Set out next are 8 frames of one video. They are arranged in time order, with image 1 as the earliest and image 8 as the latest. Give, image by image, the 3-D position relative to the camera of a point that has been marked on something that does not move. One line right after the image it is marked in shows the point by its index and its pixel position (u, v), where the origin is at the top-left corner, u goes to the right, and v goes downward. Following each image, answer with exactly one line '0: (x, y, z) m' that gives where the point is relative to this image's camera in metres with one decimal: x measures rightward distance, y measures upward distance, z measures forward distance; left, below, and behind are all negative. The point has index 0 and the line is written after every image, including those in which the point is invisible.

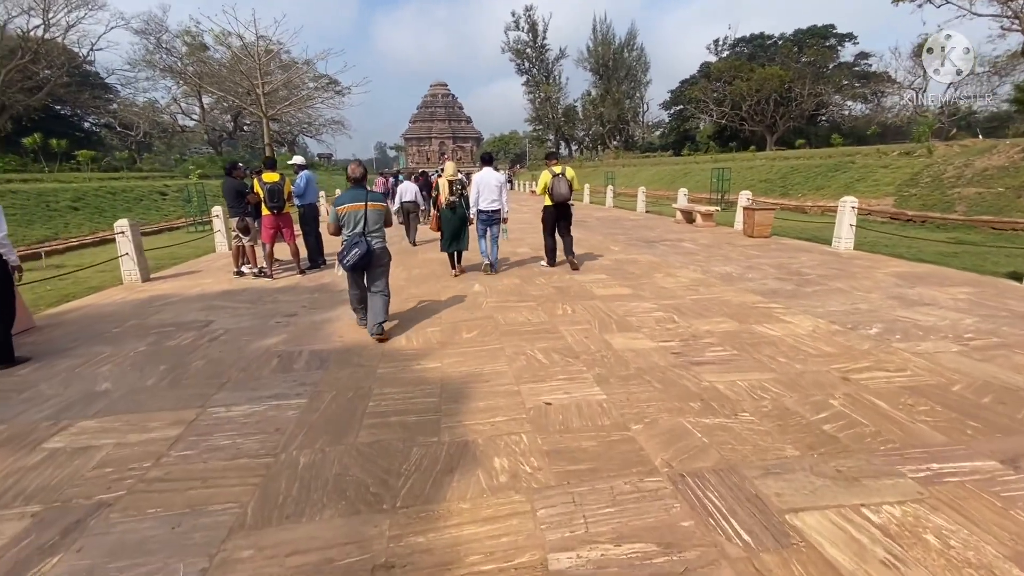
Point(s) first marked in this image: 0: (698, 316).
0: (+1.9, -0.3, +5.0) m
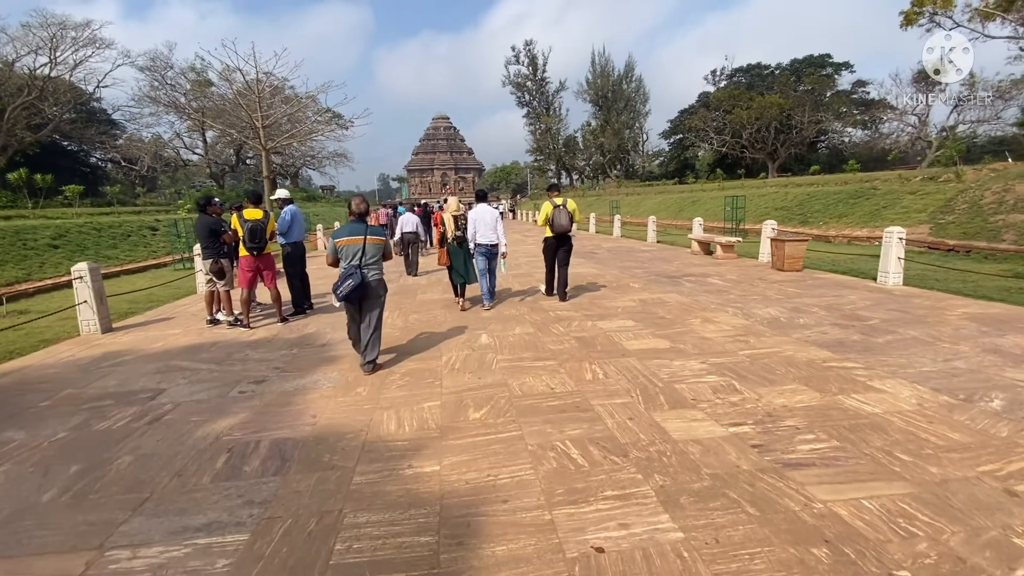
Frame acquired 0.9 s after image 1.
0: (+2.1, -0.8, +4.0) m
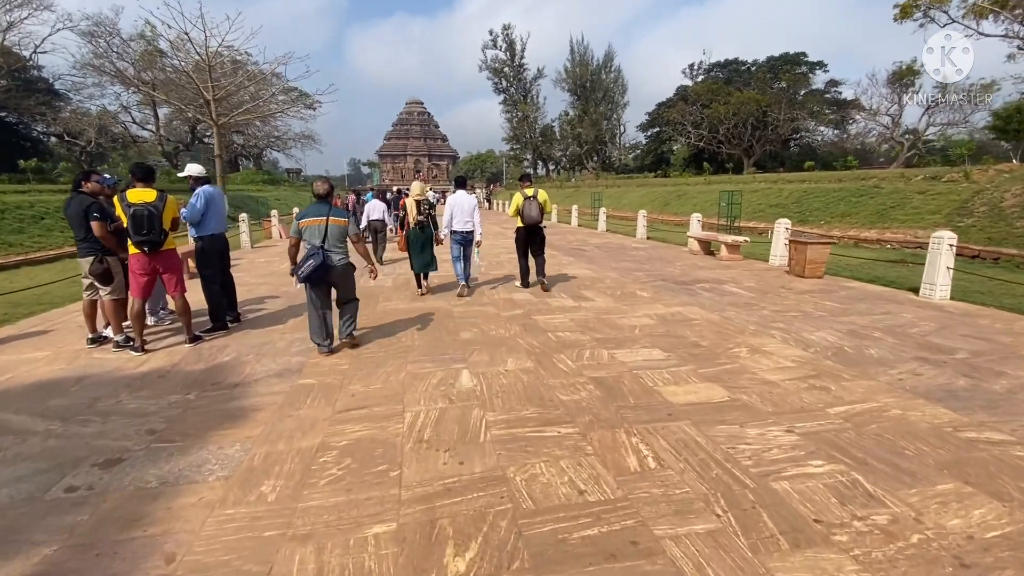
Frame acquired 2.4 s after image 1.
0: (+2.1, -1.0, +2.6) m
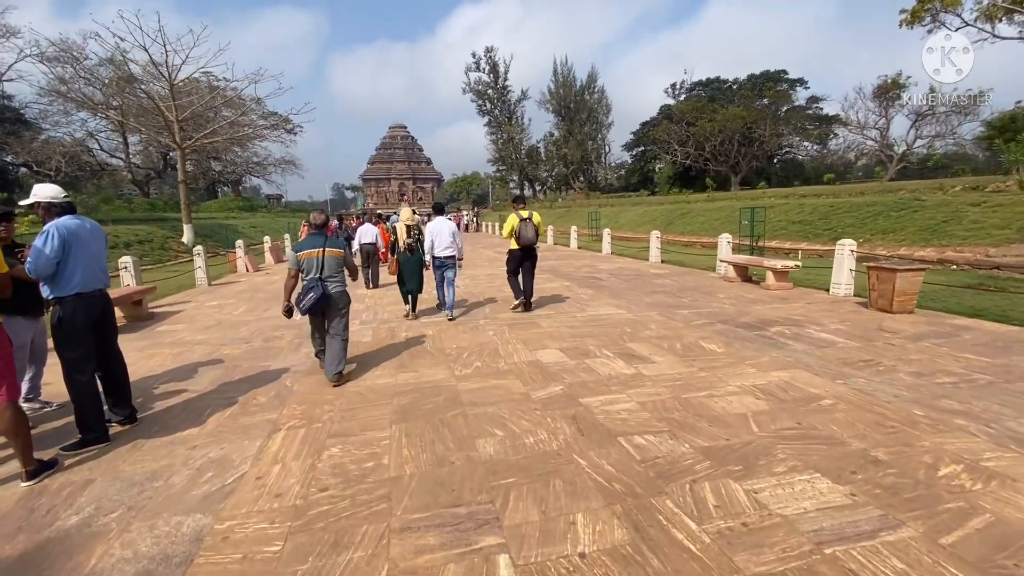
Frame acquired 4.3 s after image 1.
0: (+2.5, -1.4, +0.7) m
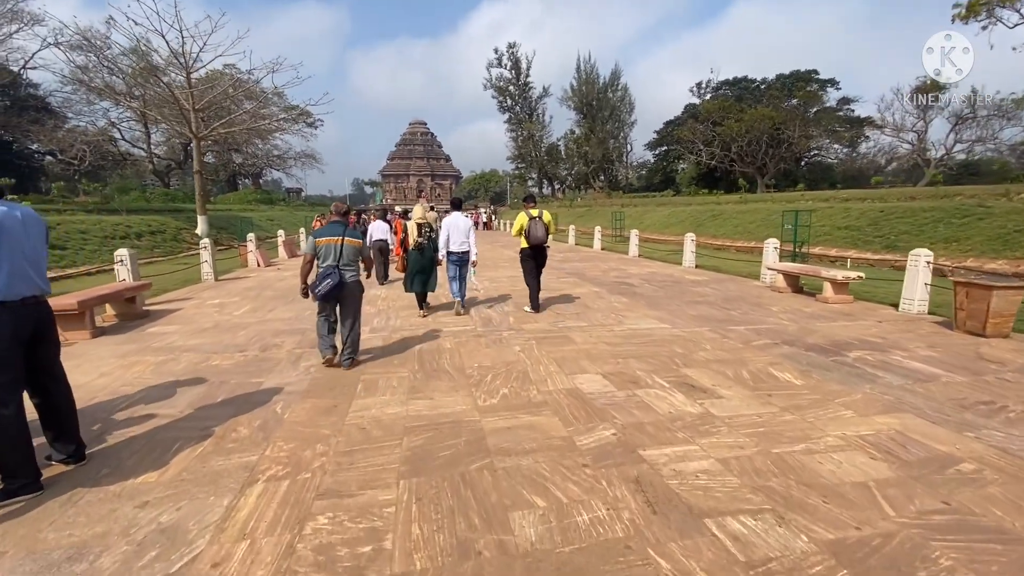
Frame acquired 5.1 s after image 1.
0: (+2.6, -1.6, -0.2) m
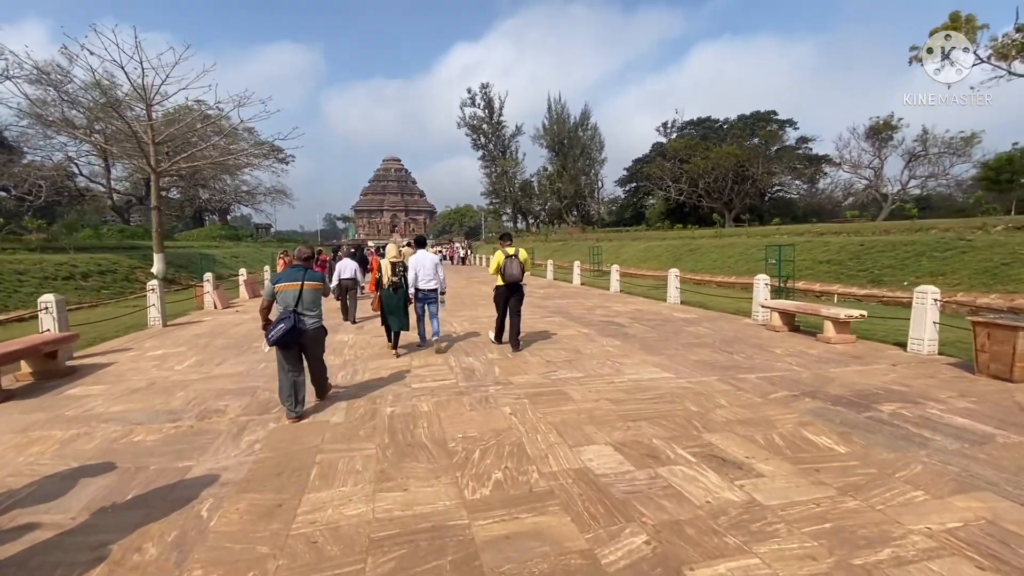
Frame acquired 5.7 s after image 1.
0: (+2.8, -1.6, -0.9) m
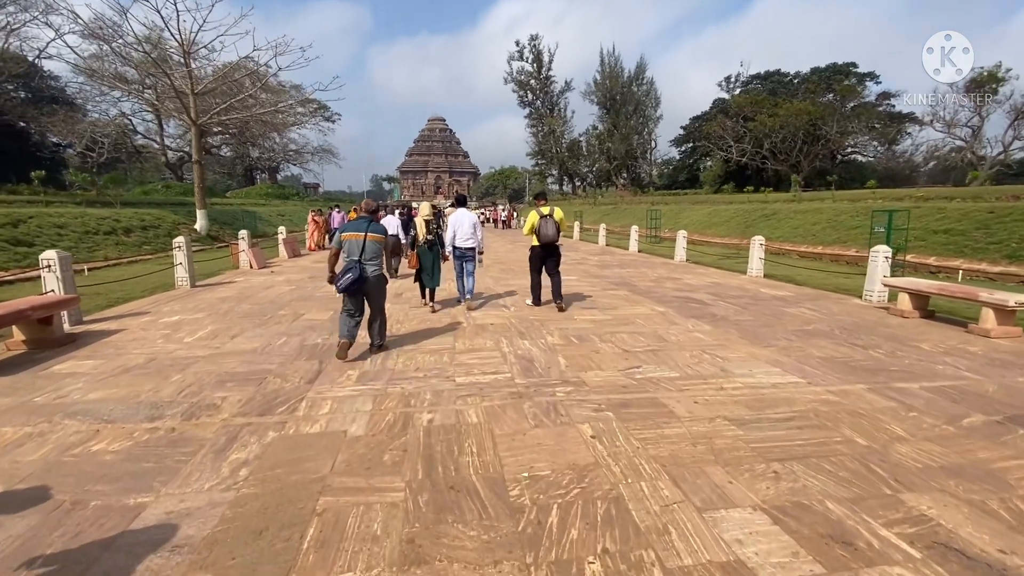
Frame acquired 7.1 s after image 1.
0: (+2.9, -1.9, -2.4) m
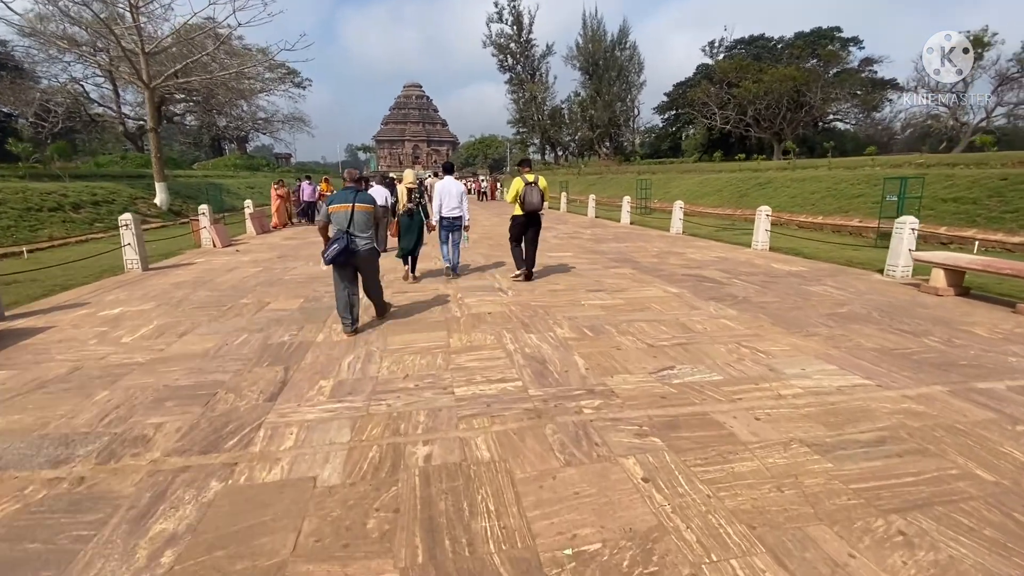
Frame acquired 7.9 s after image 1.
0: (+3.3, -2.2, -3.0) m
